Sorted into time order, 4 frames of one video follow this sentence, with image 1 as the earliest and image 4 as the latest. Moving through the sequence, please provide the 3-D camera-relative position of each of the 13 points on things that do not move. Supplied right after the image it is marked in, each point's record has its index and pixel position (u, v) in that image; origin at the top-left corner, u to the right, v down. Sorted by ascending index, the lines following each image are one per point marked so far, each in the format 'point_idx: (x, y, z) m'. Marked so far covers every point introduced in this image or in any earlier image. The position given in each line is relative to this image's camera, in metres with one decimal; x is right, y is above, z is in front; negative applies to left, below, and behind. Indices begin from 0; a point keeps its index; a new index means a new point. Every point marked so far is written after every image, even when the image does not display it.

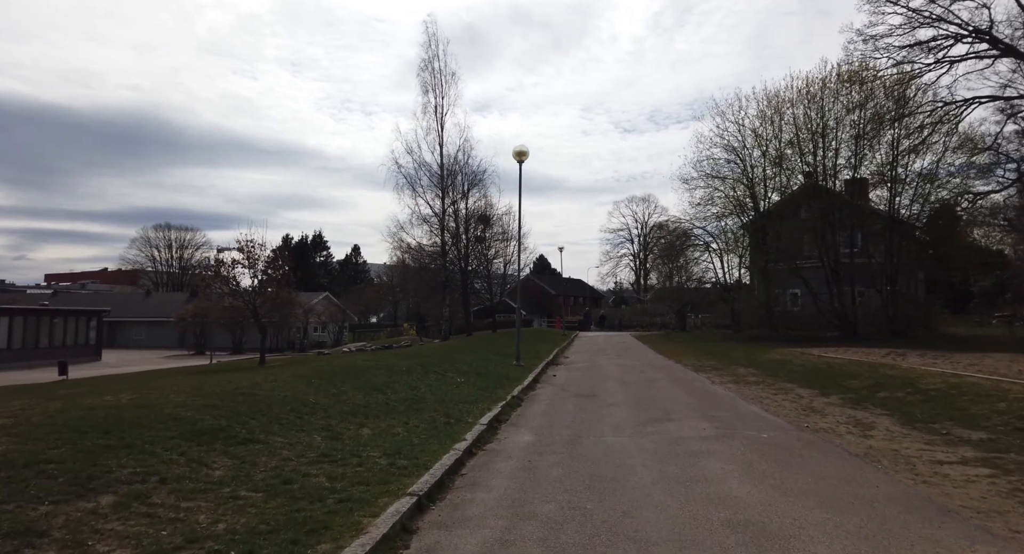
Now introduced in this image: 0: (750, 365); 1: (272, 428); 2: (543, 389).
0: (+7.7, -2.8, +17.3) m
1: (-2.8, -1.8, +6.3) m
2: (+0.8, -2.8, +13.5) m
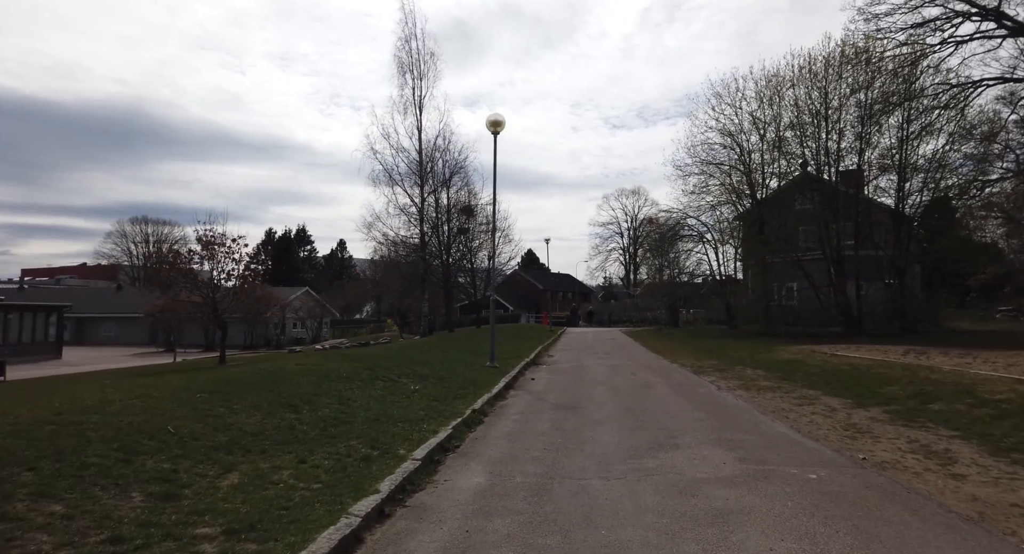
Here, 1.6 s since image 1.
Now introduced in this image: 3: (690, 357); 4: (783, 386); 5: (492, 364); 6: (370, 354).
0: (+7.0, -2.5, +15.2) m
1: (-3.4, -1.5, +4.0) m
2: (+0.1, -2.5, +11.2) m
3: (+6.3, -2.8, +18.7) m
4: (+5.8, -2.3, +11.4) m
5: (-0.6, -2.6, +15.7) m
6: (-3.9, -2.1, +14.6) m
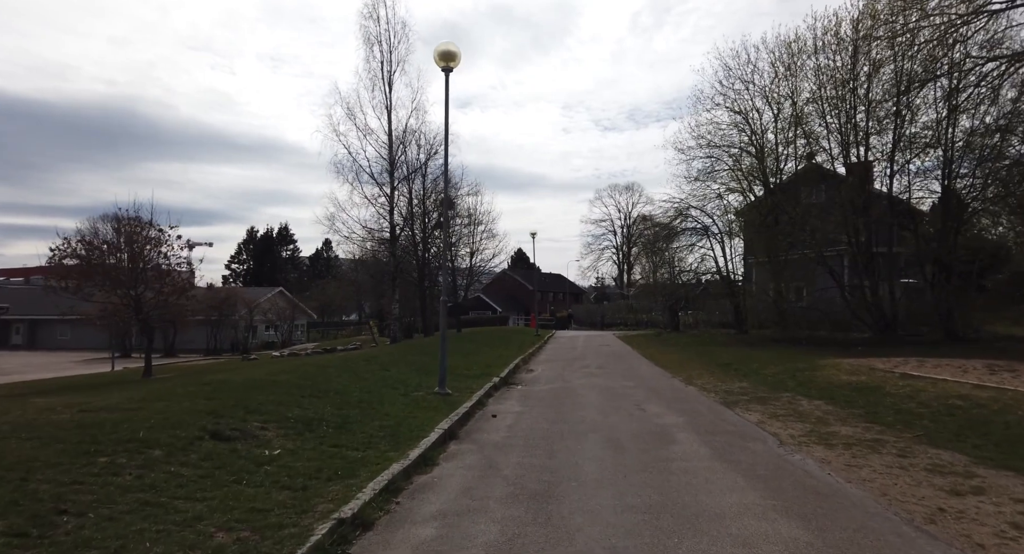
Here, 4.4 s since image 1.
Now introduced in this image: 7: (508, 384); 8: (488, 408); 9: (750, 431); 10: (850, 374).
0: (+6.1, -2.3, +10.9) m
1: (-4.1, -1.4, -0.5) m
2: (-0.7, -2.3, +6.8) m
3: (+5.3, -2.7, +14.4) m
4: (+4.9, -2.1, +7.1) m
5: (-1.5, -2.4, +11.3) m
6: (-4.8, -1.9, +10.2) m
7: (-0.1, -2.8, +14.2) m
8: (-0.5, -2.6, +10.8) m
9: (+3.5, -2.3, +8.1) m
10: (+8.1, -2.3, +12.8) m
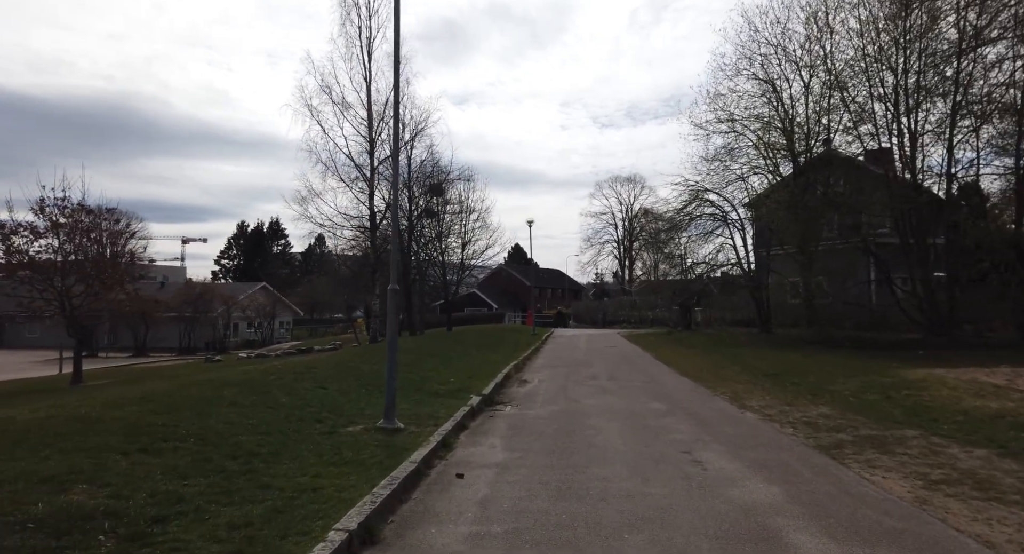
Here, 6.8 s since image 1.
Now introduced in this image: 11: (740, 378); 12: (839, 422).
0: (+5.8, -2.0, +7.2) m
1: (-4.3, -1.1, -4.3) m
2: (-1.0, -2.1, +3.1) m
3: (+5.0, -2.3, +10.7) m
4: (+4.7, -1.9, +3.3) m
5: (-1.7, -2.1, +7.5) m
6: (-5.0, -1.6, +6.4) m
7: (-0.4, -2.5, +10.5) m
8: (-0.8, -2.3, +7.0) m
9: (+3.3, -2.0, +4.3) m
10: (+7.8, -2.0, +9.0) m
11: (+5.7, -2.5, +13.5) m
12: (+4.9, -2.2, +8.1) m
